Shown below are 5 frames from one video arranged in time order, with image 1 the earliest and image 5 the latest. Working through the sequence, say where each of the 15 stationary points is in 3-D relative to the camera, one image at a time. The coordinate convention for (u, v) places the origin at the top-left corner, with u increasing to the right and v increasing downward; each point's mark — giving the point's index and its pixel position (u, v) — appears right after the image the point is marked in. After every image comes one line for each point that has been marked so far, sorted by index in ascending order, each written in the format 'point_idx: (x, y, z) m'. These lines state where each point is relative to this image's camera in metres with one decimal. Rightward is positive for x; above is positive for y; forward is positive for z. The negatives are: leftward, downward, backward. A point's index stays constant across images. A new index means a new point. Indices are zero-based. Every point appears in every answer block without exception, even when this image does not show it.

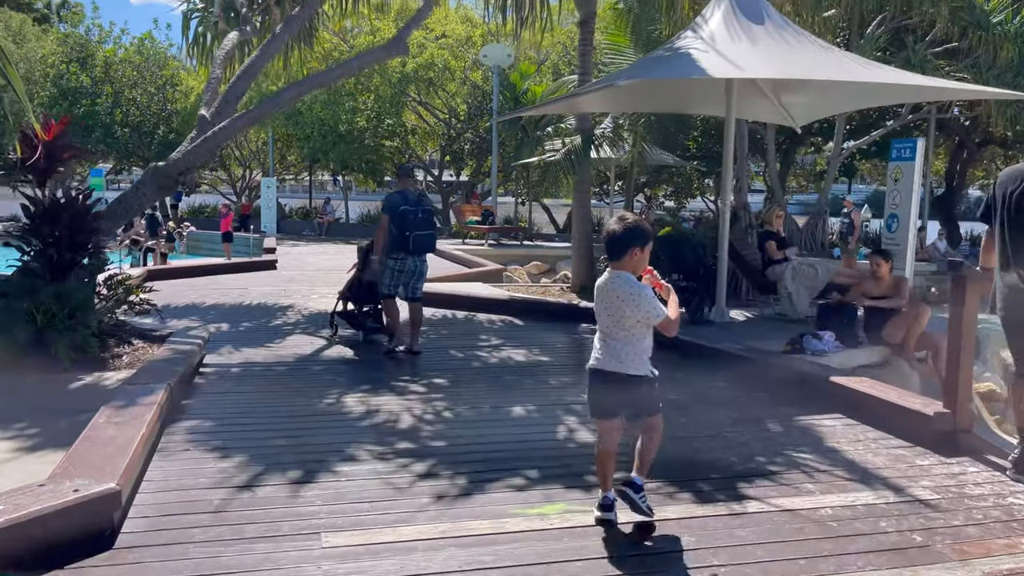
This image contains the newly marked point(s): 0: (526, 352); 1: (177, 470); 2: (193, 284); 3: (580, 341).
0: (+0.1, -0.7, +8.1) m
1: (-1.8, -0.9, +4.2) m
2: (-5.2, 0.0, +13.1) m
3: (+0.7, -0.6, +9.0) m
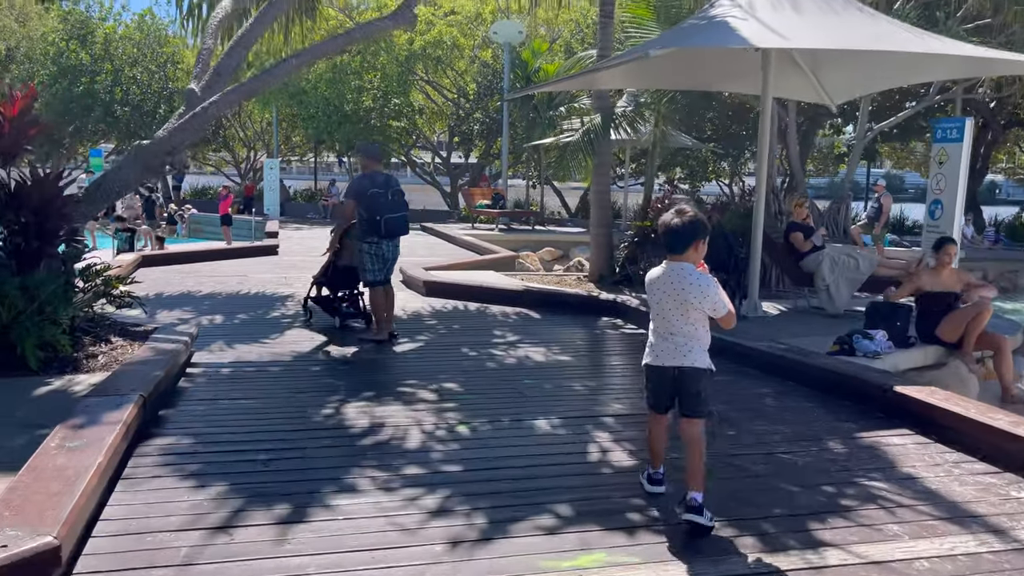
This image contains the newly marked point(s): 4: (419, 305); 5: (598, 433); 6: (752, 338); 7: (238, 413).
0: (+0.3, -0.6, +7.5) m
1: (-1.6, -0.9, +3.5) m
2: (-5.0, +0.2, +12.5) m
3: (+0.9, -0.5, +8.3) m
4: (-1.2, -0.2, +9.9) m
5: (+0.5, -0.8, +4.7) m
6: (+2.2, -0.5, +7.4) m
7: (-1.7, -0.8, +5.1) m
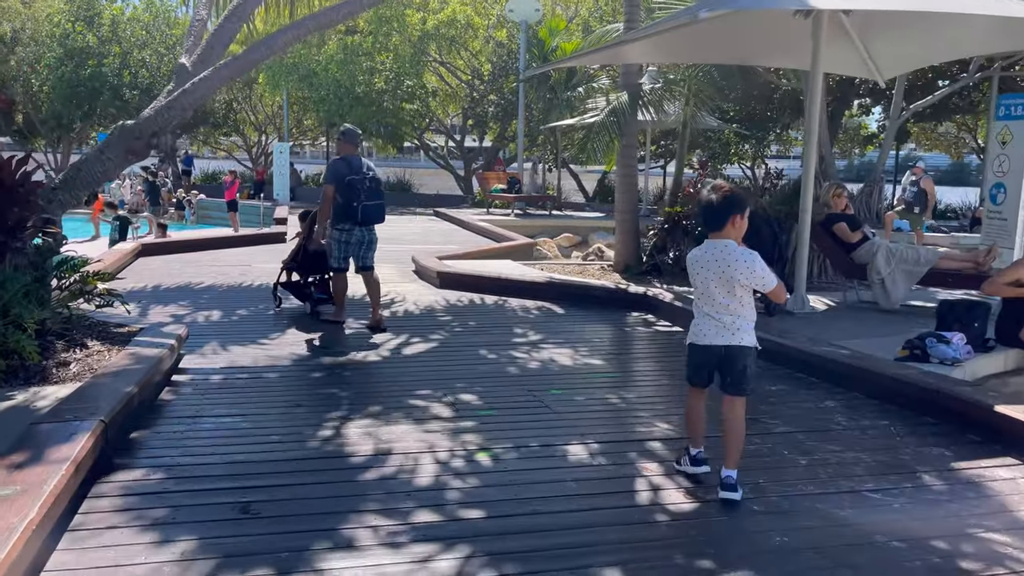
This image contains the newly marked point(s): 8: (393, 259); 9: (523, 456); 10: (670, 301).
0: (+0.5, -0.5, +6.7) m
1: (-1.5, -1.0, +2.8) m
2: (-4.7, +0.4, +11.8) m
3: (+1.1, -0.4, +7.5) m
4: (-0.9, -0.1, +9.2) m
5: (+0.7, -0.9, +3.9) m
6: (+2.4, -0.4, +6.6) m
7: (-1.6, -0.8, +4.3) m
8: (-1.9, +0.5, +12.8) m
9: (+0.1, -0.8, +4.0) m
10: (+1.6, -0.1, +8.2) m
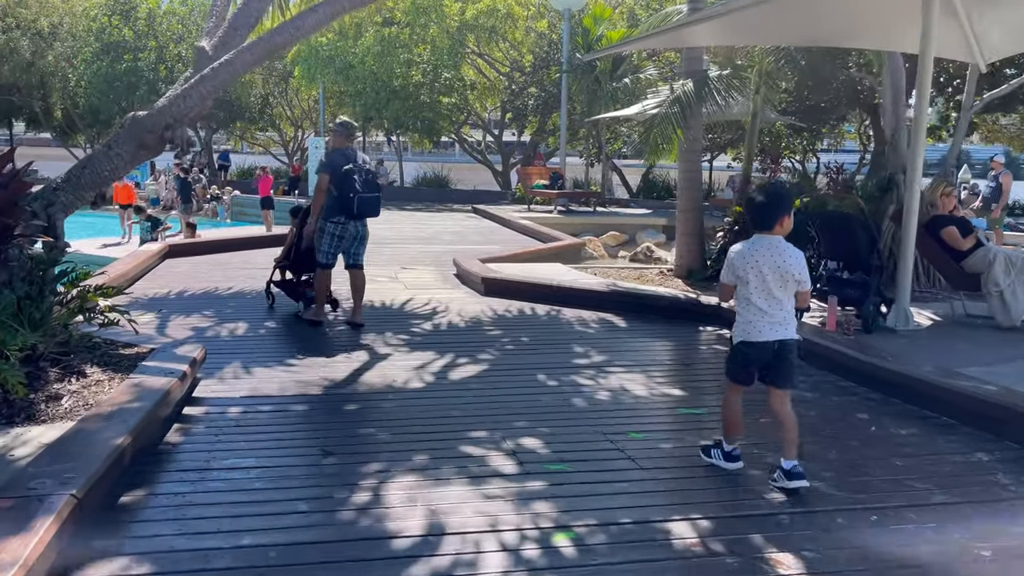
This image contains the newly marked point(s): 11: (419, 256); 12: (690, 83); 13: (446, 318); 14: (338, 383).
0: (+0.9, -0.7, +5.8) m
1: (-1.2, -1.1, +2.0) m
2: (-4.0, +0.3, +11.1) m
3: (+1.6, -0.6, +6.6) m
4: (-0.4, -0.2, +8.3) m
5: (+1.0, -1.0, +3.0) m
6: (+2.8, -0.5, +5.6) m
7: (-1.2, -0.9, +3.5) m
8: (-1.2, +0.4, +11.9) m
9: (+0.4, -1.0, +3.1) m
10: (+2.1, -0.2, +7.3) m
11: (-1.5, +0.5, +12.6) m
12: (+2.1, +2.4, +9.5) m
13: (-0.6, -0.3, +7.9) m
14: (-1.2, -0.6, +5.5) m
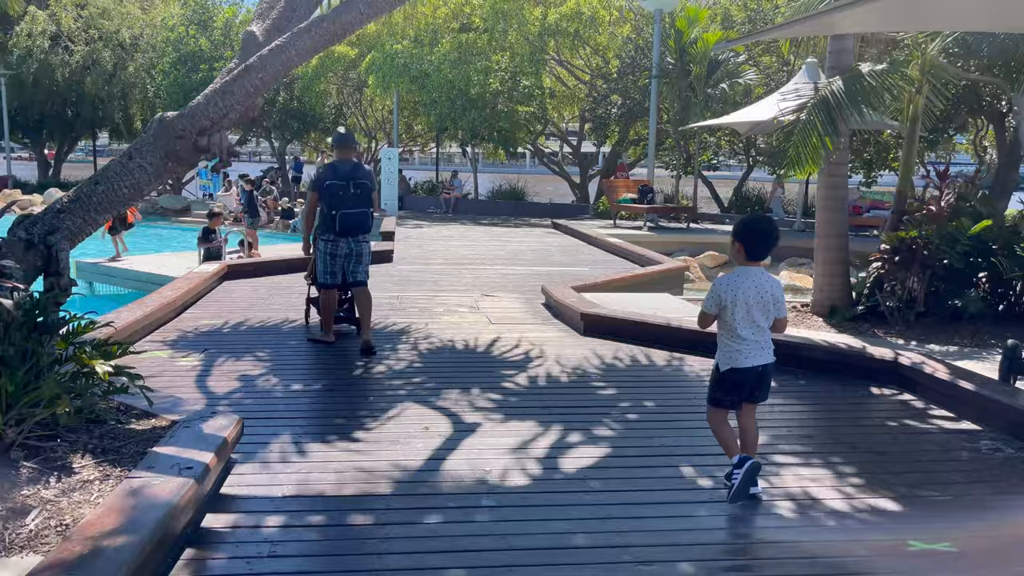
0: (+1.7, -1.0, +4.2) m
1: (-0.8, -1.4, +0.6) m
2: (-2.8, 0.0, +9.9) m
3: (+2.4, -0.9, +4.9) m
4: (+0.6, -0.6, +6.8) m
5: (+1.5, -1.3, +1.4) m
6: (+3.5, -0.9, +3.8) m
7: (-0.7, -1.2, +2.1) m
8: (+0.1, 0.0, +10.5) m
9: (+0.9, -1.2, +1.5) m
10: (+3.0, -0.6, +5.6) m
11: (-0.2, +0.1, +11.2) m
12: (+3.2, +2.0, +7.9) m
13: (+0.3, -0.6, +6.4) m
14: (-0.5, -0.9, +4.1) m
